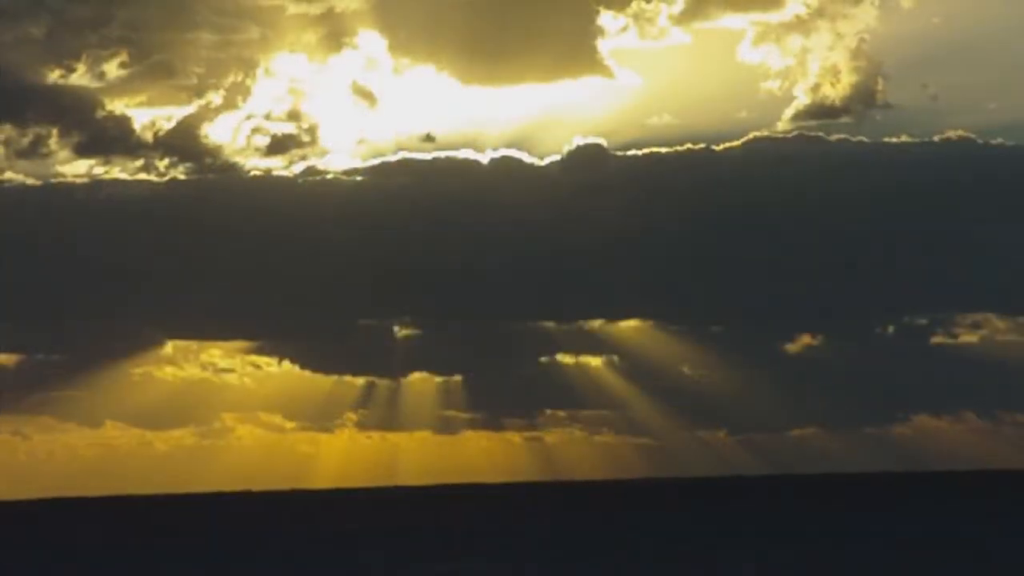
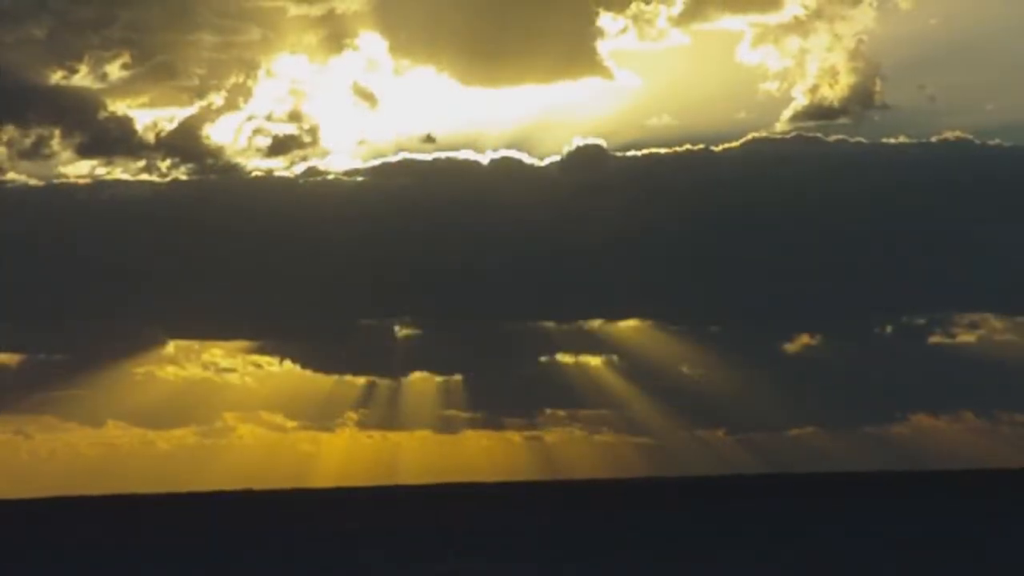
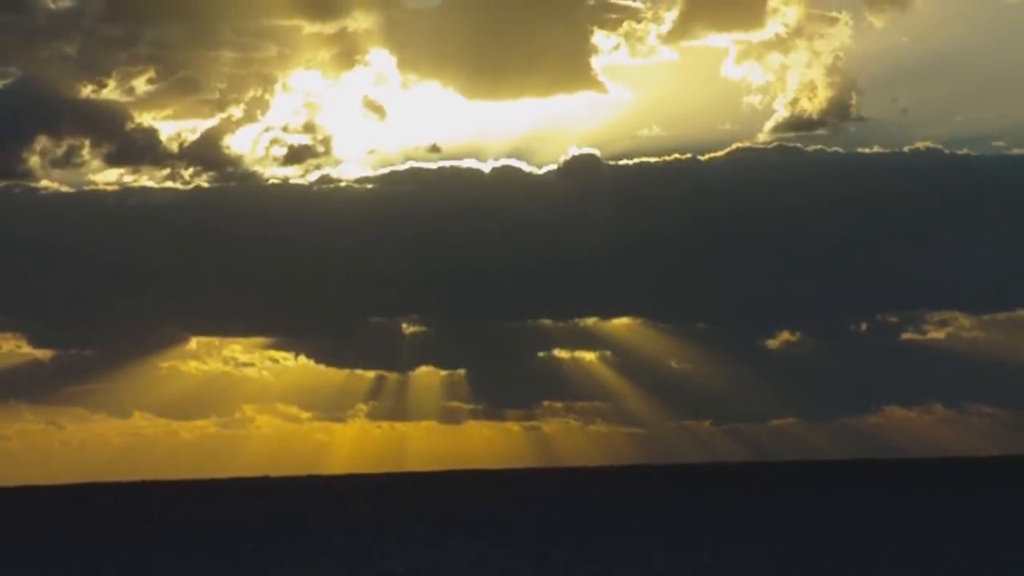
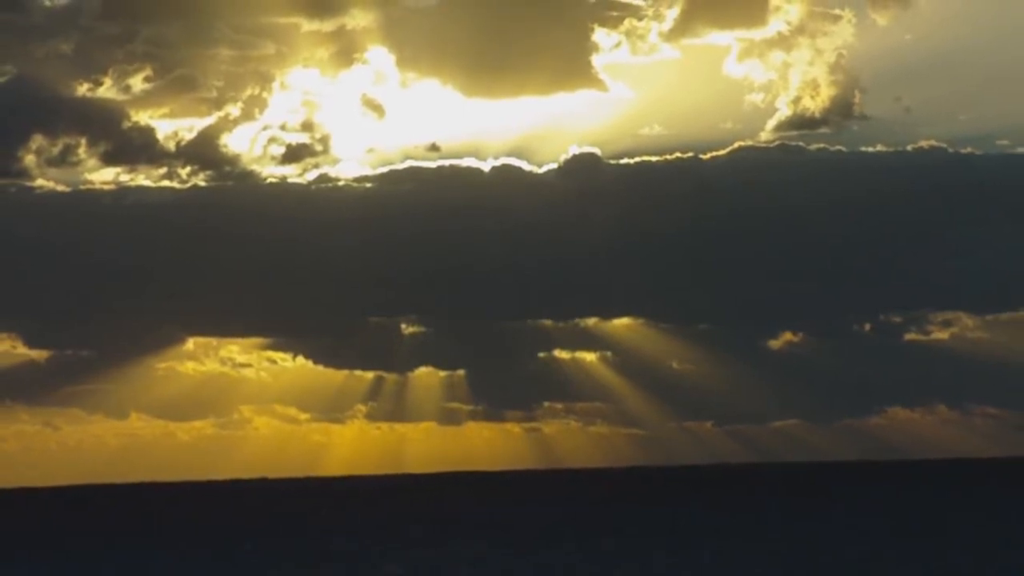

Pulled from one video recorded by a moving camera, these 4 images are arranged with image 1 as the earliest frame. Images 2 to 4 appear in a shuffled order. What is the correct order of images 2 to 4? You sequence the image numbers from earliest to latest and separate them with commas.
2, 4, 3
